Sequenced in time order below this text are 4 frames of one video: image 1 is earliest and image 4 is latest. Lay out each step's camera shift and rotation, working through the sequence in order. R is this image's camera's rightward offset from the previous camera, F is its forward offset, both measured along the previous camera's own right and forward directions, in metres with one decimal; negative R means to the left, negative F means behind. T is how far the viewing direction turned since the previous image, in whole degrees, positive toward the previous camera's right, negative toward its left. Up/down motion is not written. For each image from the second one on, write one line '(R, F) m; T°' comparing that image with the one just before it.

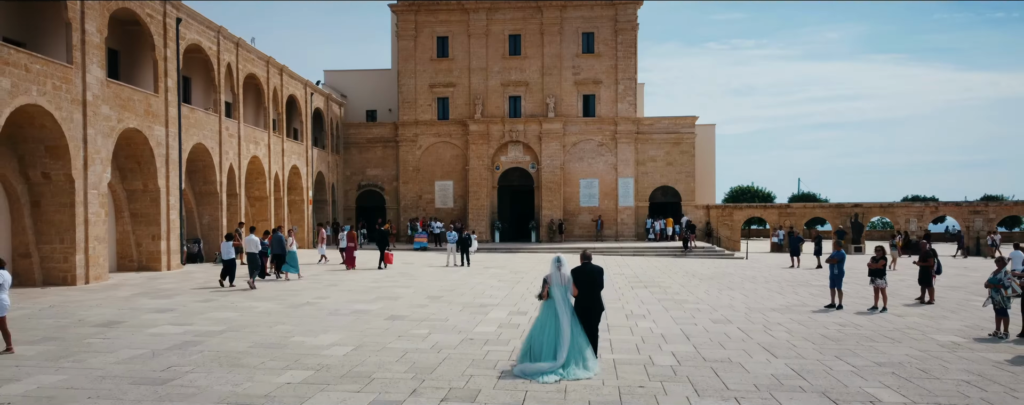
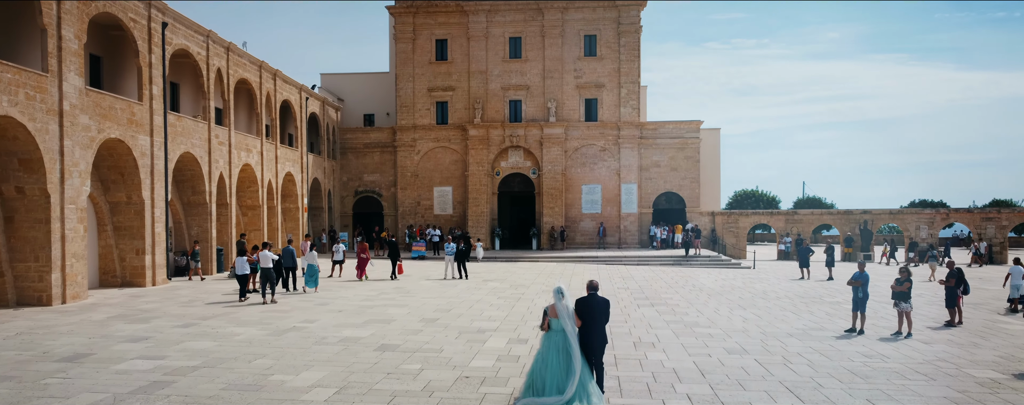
(0.0, +0.9) m; 0°
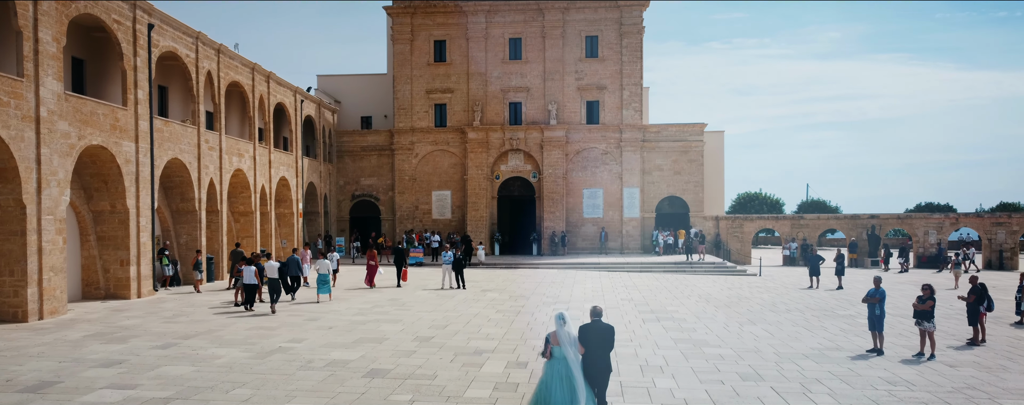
(0.0, +0.8) m; 0°
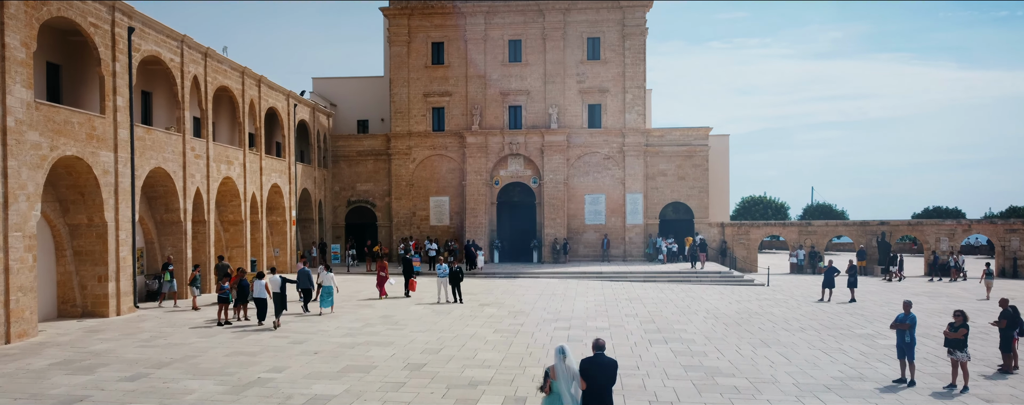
(+0.1, +1.0) m; 0°
